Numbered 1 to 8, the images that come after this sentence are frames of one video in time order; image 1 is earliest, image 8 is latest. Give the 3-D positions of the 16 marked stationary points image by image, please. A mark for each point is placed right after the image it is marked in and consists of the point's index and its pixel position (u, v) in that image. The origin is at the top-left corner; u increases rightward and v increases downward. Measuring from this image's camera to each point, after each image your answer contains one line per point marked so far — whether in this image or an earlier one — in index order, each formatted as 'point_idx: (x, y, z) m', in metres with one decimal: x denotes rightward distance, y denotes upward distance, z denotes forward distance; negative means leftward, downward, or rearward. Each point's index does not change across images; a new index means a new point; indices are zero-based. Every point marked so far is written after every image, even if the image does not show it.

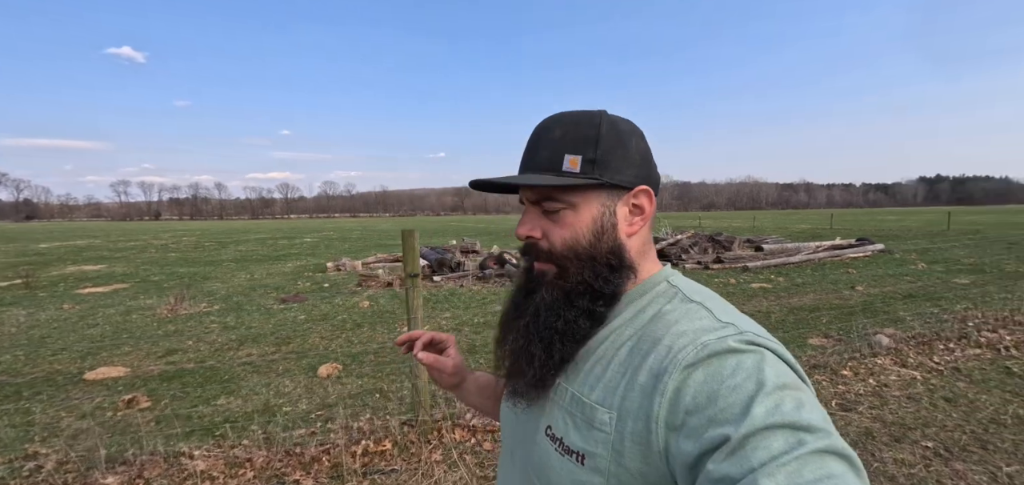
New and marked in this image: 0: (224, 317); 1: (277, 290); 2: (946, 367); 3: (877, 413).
0: (-6.3, -1.7, +9.6) m
1: (-6.9, -1.5, +13.0) m
2: (+5.1, -1.5, +5.1) m
3: (+3.6, -1.6, +4.2) m
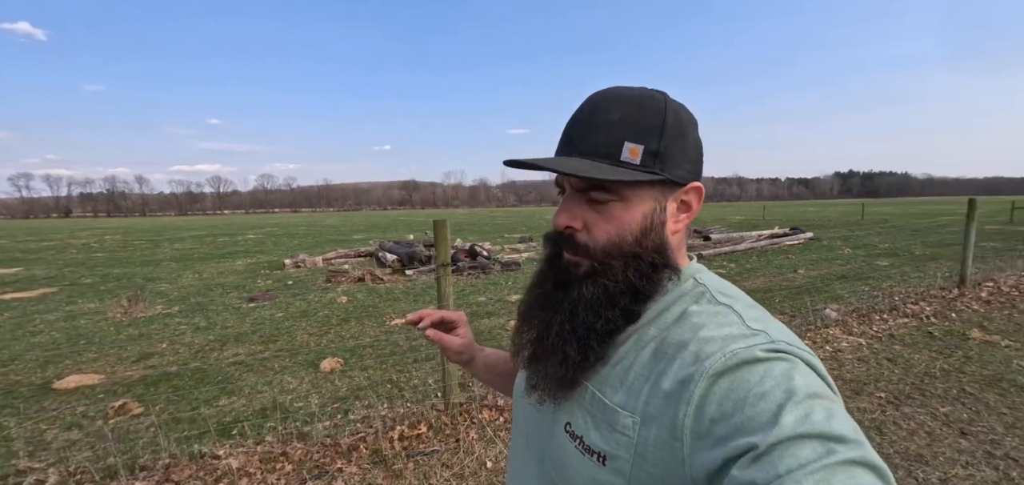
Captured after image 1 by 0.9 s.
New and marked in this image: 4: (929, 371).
0: (-6.7, -1.6, +9.1) m
1: (-7.7, -1.4, +12.4) m
2: (+5.2, -1.3, +6.0) m
3: (+3.8, -1.5, +5.0) m
4: (+4.8, -1.5, +4.9) m
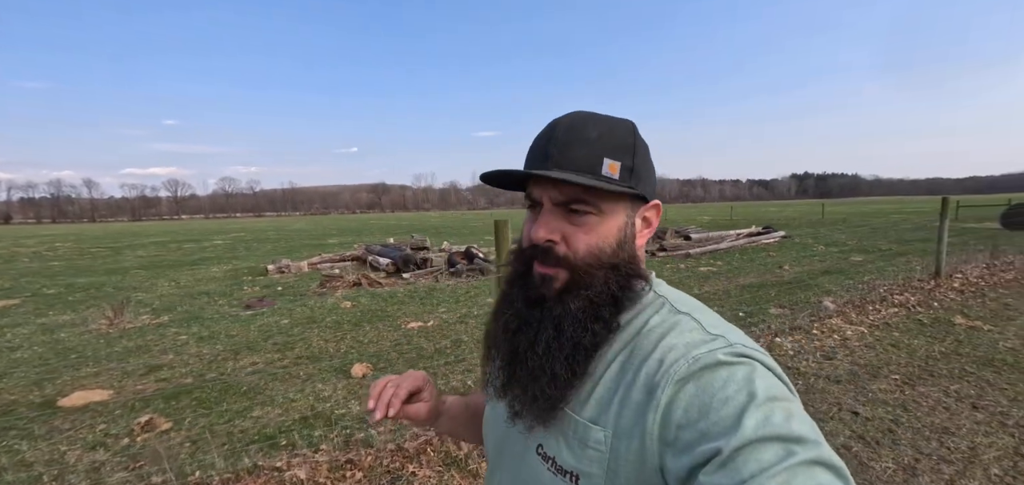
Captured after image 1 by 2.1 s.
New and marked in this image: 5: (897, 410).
0: (-6.5, -1.7, +8.7) m
1: (-7.8, -1.5, +11.9) m
2: (+5.6, -1.2, +6.5) m
3: (+4.2, -1.4, +5.4) m
4: (+5.2, -1.4, +5.3) m
5: (+3.8, -1.6, +4.2) m
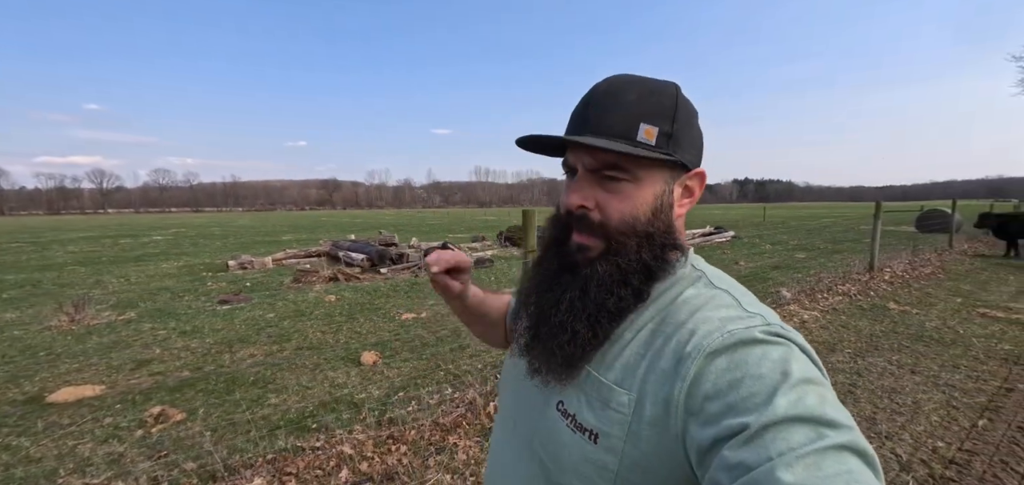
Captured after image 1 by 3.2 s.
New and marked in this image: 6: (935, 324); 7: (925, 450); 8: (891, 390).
0: (-6.7, -1.6, +8.3) m
1: (-8.3, -1.3, +11.4) m
2: (+5.5, -1.1, +7.5) m
3: (+4.3, -1.4, +6.2) m
4: (+5.3, -1.3, +6.3) m
5: (+4.0, -1.6, +5.0) m
6: (+6.5, -1.3, +6.6) m
7: (+3.5, -1.8, +3.6) m
8: (+4.1, -1.6, +4.7) m
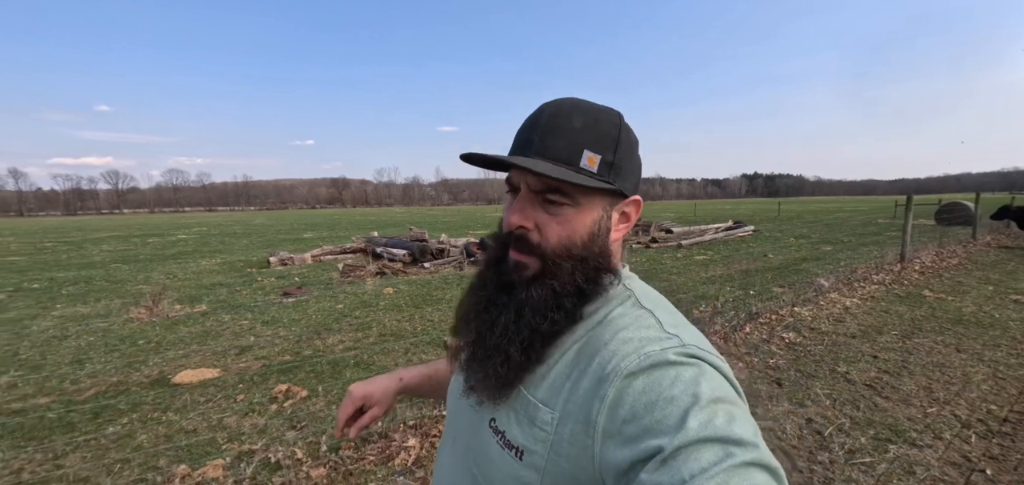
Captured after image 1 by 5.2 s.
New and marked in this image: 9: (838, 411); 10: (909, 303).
0: (-5.6, -1.5, +9.0) m
1: (-7.2, -1.3, +12.0) m
2: (+6.6, -1.0, +8.0) m
3: (+5.4, -1.2, +6.7) m
4: (+6.4, -1.2, +6.8) m
5: (+5.1, -1.4, +5.5) m
6: (+7.6, -1.1, +7.1) m
7: (+4.6, -1.6, +4.2) m
8: (+5.2, -1.5, +5.2) m
9: (+3.2, -1.7, +4.2) m
10: (+7.0, -1.1, +7.5) m
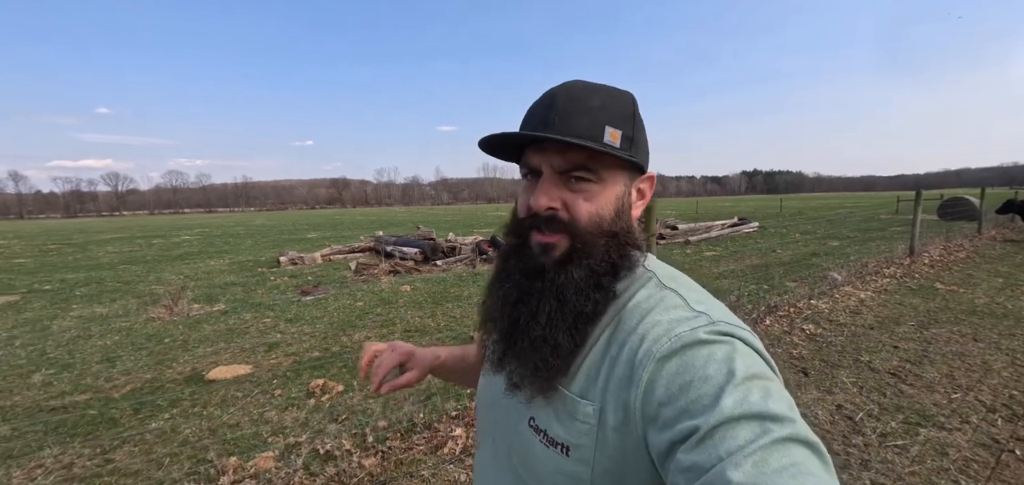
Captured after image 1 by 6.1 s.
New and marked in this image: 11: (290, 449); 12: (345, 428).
0: (-5.2, -1.5, +9.1) m
1: (-6.9, -1.3, +12.1) m
2: (+7.0, -0.9, +8.1) m
3: (+5.8, -1.1, +6.9) m
4: (+6.8, -1.1, +6.9) m
5: (+5.5, -1.3, +5.7) m
6: (+8.0, -1.0, +7.3) m
7: (+5.0, -1.6, +4.3) m
8: (+5.6, -1.4, +5.3) m
9: (+3.6, -1.6, +4.4) m
10: (+7.3, -0.9, +7.7) m
11: (-2.1, -2.0, +4.1) m
12: (-1.7, -1.9, +4.5) m
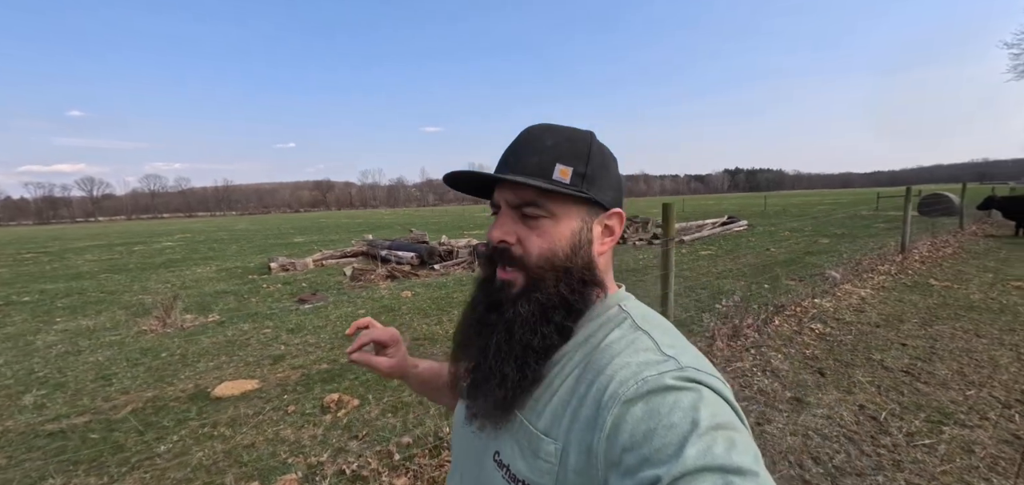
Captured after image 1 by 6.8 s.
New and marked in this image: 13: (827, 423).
0: (-5.1, -1.6, +8.8) m
1: (-6.9, -1.4, +11.8) m
2: (+7.1, -0.8, +8.3) m
3: (+5.9, -1.1, +7.0) m
4: (+6.9, -1.0, +7.1) m
5: (+5.7, -1.3, +5.8) m
6: (+8.1, -0.9, +7.5) m
7: (+5.2, -1.5, +4.4) m
8: (+5.8, -1.4, +5.5) m
9: (+3.9, -1.6, +4.4) m
10: (+7.5, -0.9, +7.9) m
11: (-1.9, -2.1, +4.0) m
12: (-1.5, -2.0, +4.4) m
13: (+3.0, -1.7, +4.0) m
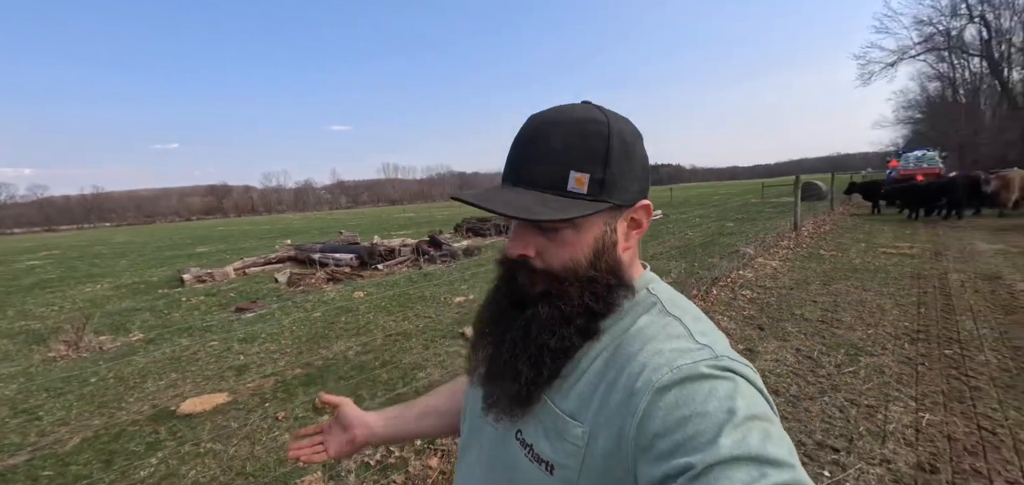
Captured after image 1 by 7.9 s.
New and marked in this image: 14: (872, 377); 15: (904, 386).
0: (-5.8, -1.8, +8.1) m
1: (-8.1, -1.6, +10.7) m
2: (+6.2, -0.4, +9.8) m
3: (+5.3, -0.7, +8.3) m
4: (+6.3, -0.6, +8.6) m
5: (+5.3, -0.9, +7.1) m
6: (+7.4, -0.4, +9.2) m
7: (+5.2, -1.1, +5.7) m
8: (+5.5, -0.9, +6.8) m
9: (+3.8, -1.3, +5.4) m
10: (+6.7, -0.4, +9.5) m
11: (-1.7, -2.1, +4.0) m
12: (-1.4, -2.0, +4.4) m
13: (+3.0, -1.4, +4.9) m
14: (+3.7, -1.4, +4.5) m
15: (+3.9, -1.4, +4.2) m
